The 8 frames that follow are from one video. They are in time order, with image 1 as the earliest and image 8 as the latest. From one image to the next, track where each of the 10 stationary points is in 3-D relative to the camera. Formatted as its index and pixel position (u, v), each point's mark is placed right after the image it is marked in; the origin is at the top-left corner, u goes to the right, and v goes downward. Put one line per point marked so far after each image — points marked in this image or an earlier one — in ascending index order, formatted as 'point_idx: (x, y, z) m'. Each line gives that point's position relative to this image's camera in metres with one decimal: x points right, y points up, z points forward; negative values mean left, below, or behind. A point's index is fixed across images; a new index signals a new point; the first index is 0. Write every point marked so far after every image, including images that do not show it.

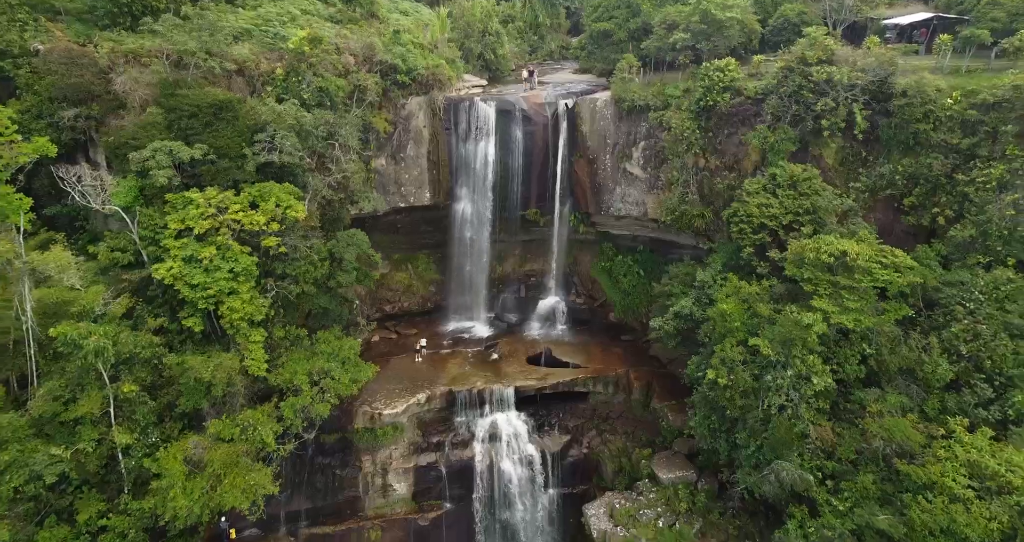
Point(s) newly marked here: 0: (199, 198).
0: (-5.8, +1.4, +10.9) m
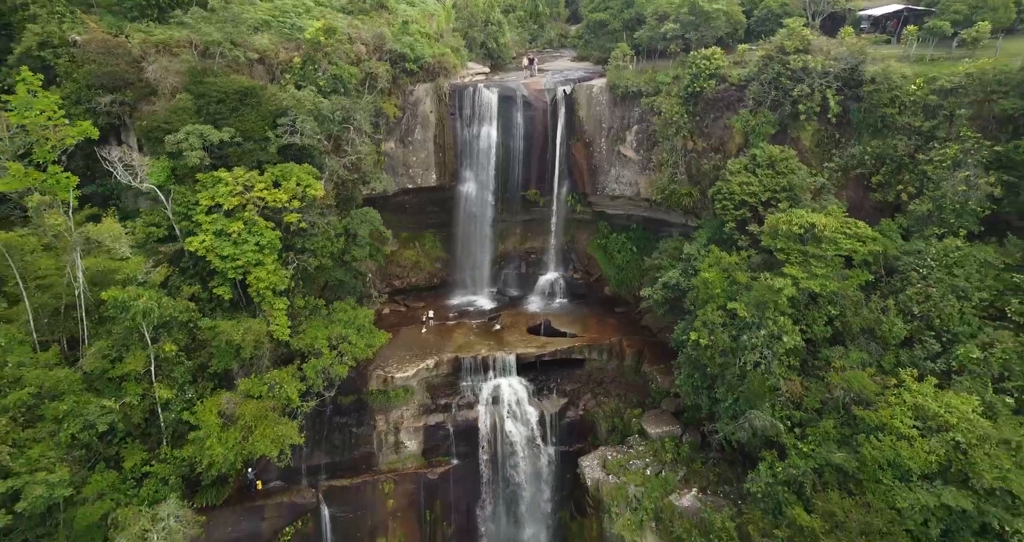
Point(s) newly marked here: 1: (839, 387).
0: (-5.7, +1.9, +11.9) m
1: (+5.4, -1.9, +9.5) m
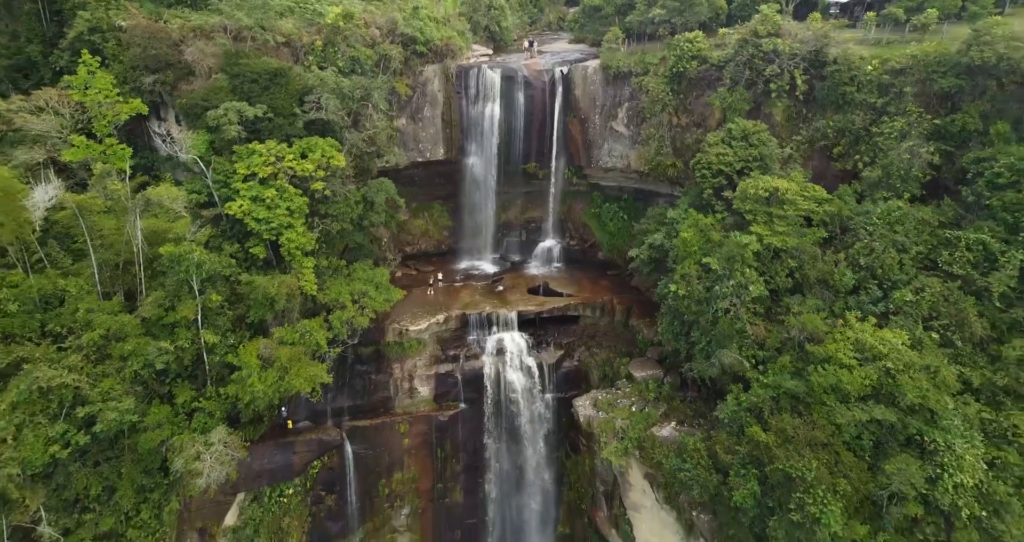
0: (-5.7, +2.8, +13.4) m
1: (+5.4, -1.1, +11.1) m
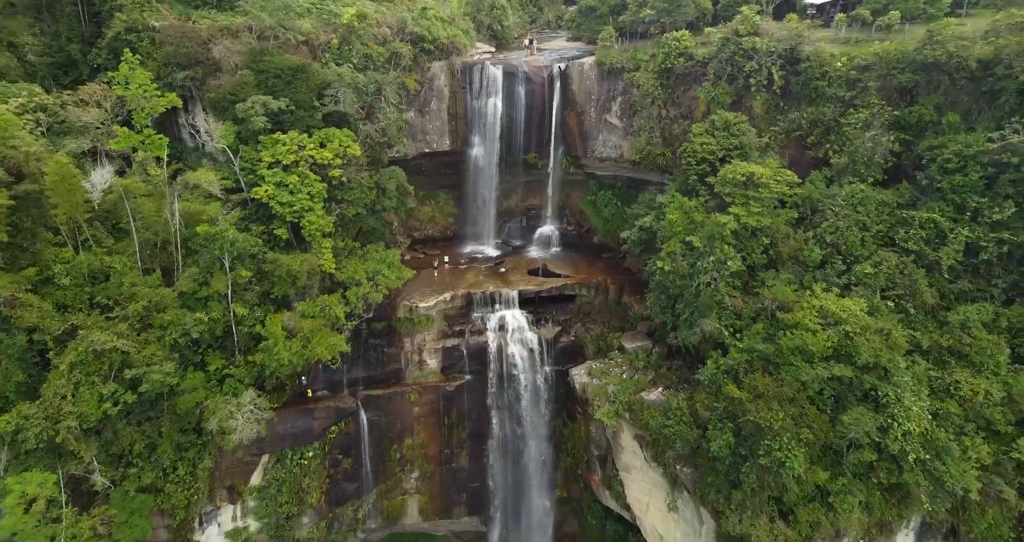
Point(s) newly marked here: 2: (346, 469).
0: (-5.7, +3.3, +14.6) m
1: (+5.5, -0.6, +12.4) m
2: (-4.6, -5.5, +16.4) m
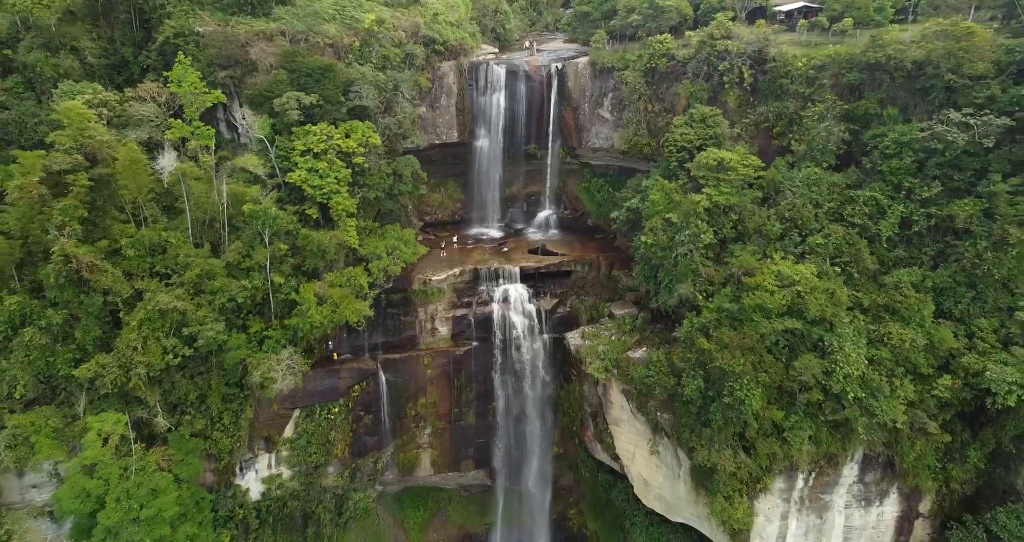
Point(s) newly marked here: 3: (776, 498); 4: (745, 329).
0: (-5.6, +4.0, +16.7) m
1: (+5.5, +0.1, +14.5) m
2: (-4.6, -4.8, +18.5) m
3: (+6.3, -5.5, +13.9) m
4: (+5.4, -1.4, +13.6) m
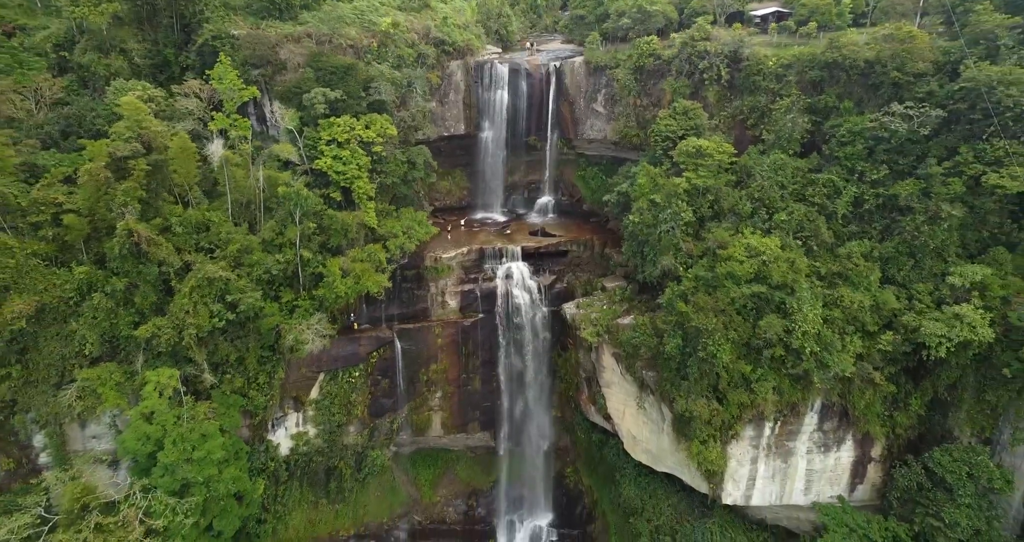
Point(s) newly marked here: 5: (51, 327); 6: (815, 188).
0: (-5.5, +4.8, +18.7) m
1: (+5.6, +0.8, +16.5) m
2: (-4.5, -4.0, +20.5) m
3: (+6.4, -4.7, +16.0) m
4: (+5.5, -0.6, +15.7) m
5: (-12.4, -1.5, +15.8) m
6: (+8.4, +2.3, +16.4) m
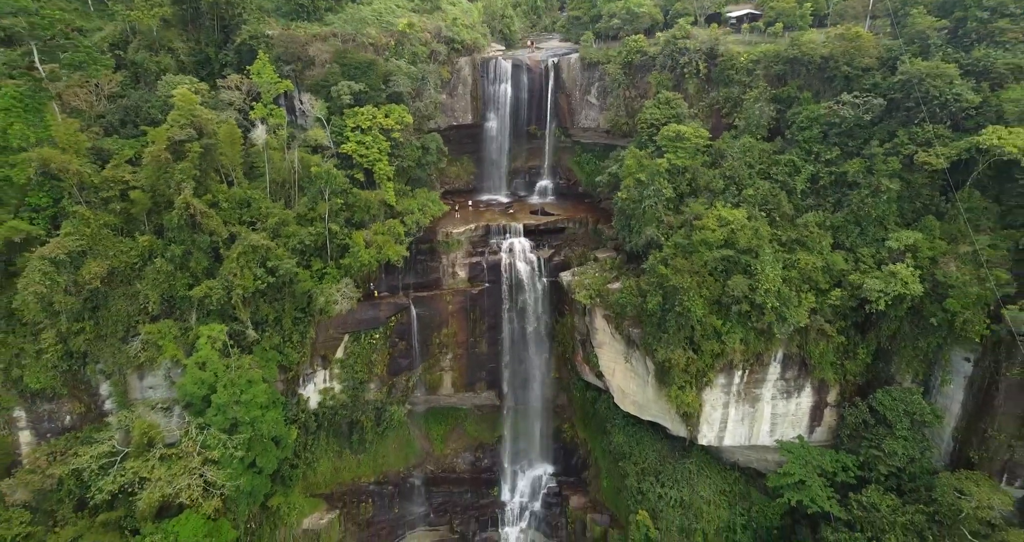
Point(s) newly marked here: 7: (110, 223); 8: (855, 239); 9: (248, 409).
0: (-5.4, +5.8, +21.2) m
1: (+5.7, +1.8, +19.0) m
2: (-4.4, -3.0, +23.1) m
3: (+6.5, -3.7, +18.5) m
4: (+5.6, +0.4, +18.2) m
5: (-12.3, -0.5, +18.3) m
6: (+8.6, +3.3, +18.8) m
7: (-12.4, +1.5, +18.1) m
8: (+10.2, +1.0, +17.5) m
9: (-8.4, -4.4, +18.5) m
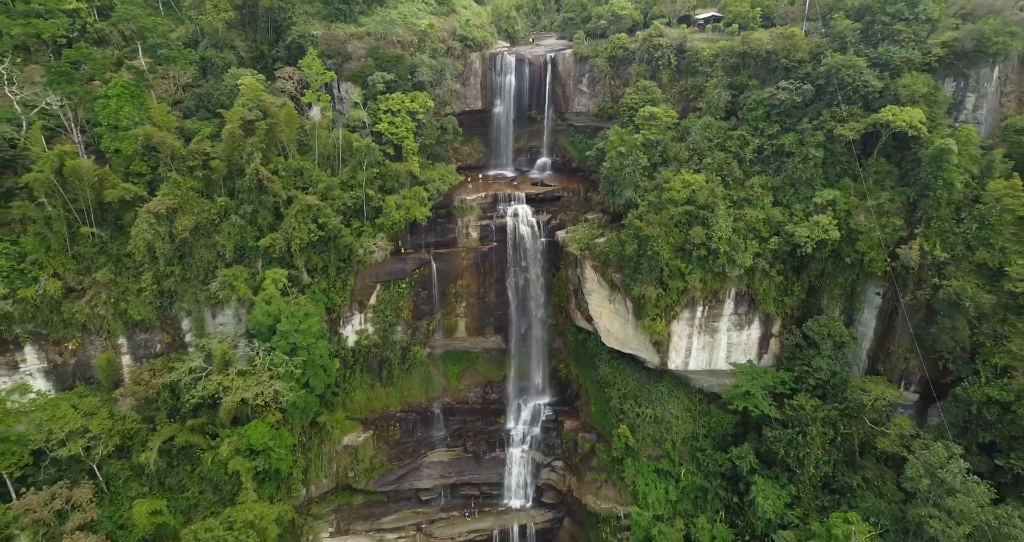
0: (-5.2, +7.6, +25.6) m
1: (+5.9, +3.6, +23.4) m
2: (-4.2, -1.2, +27.6) m
3: (+6.7, -2.0, +23.0) m
4: (+5.8, +2.2, +22.6) m
5: (-12.1, +1.2, +22.8) m
6: (+8.7, +5.1, +23.2) m
7: (-12.3, +3.2, +22.6) m
8: (+10.4, +2.8, +21.9) m
9: (-8.2, -2.6, +23.1) m
